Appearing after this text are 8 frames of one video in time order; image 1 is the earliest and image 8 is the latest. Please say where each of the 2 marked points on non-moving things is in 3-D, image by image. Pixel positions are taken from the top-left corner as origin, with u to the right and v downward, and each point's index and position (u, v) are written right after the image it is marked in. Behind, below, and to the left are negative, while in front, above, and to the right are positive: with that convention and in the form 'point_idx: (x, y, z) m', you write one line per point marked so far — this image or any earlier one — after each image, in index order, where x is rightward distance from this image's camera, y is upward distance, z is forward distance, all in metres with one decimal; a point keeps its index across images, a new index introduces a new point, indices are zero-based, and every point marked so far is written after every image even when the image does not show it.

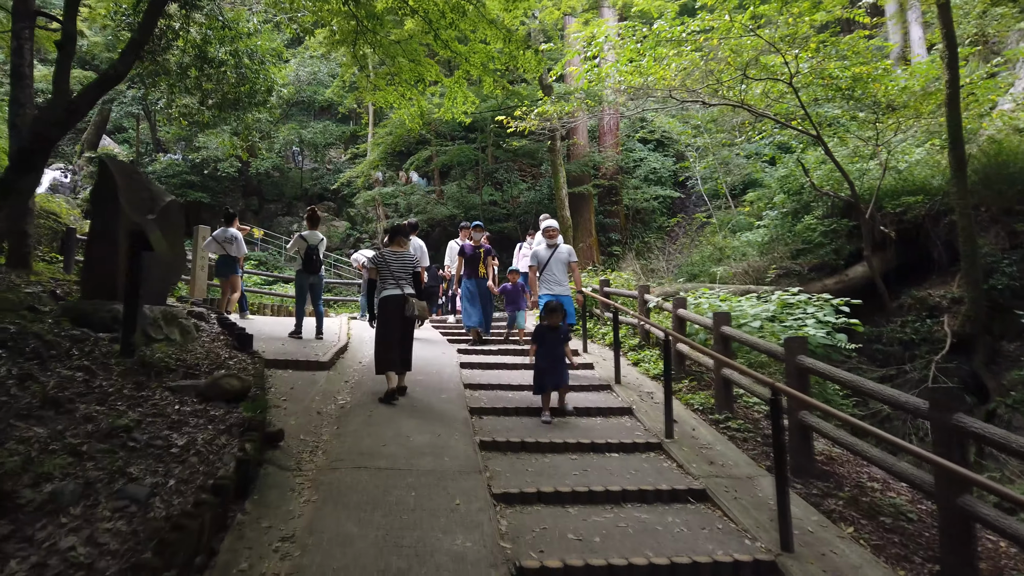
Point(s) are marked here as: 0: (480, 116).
0: (-0.7, +3.3, +15.3) m
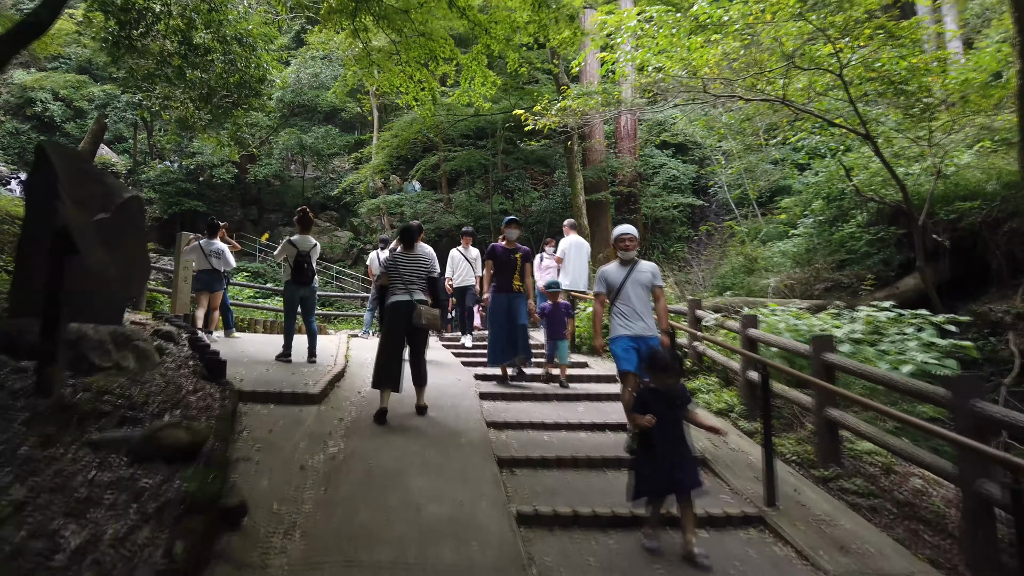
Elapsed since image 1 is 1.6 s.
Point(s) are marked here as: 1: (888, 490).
0: (-0.4, +3.1, +14.3) m
1: (+1.6, -0.9, +3.3) m
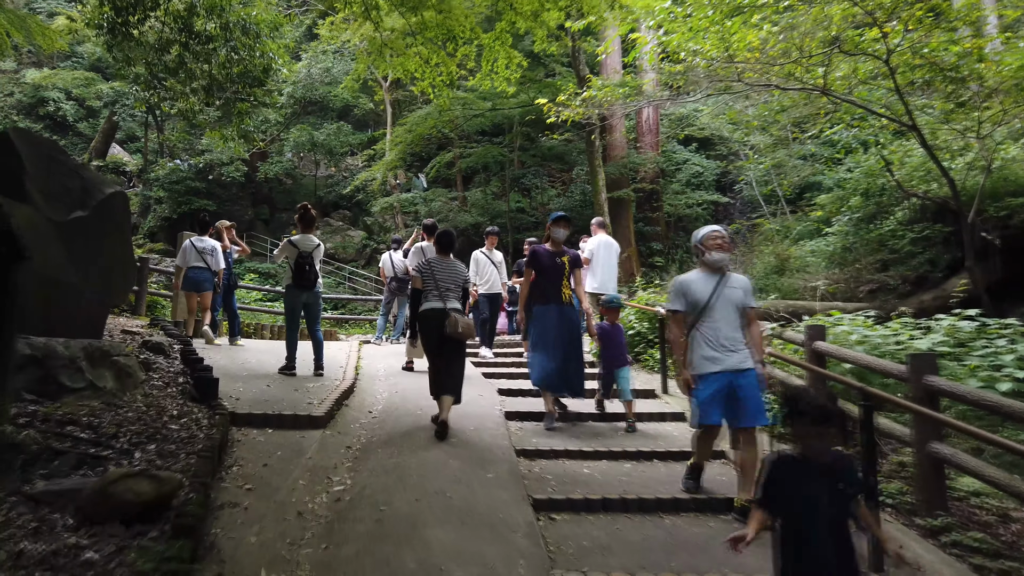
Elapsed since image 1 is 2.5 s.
0: (-0.1, +3.0, +13.8) m
1: (+1.7, -0.9, +2.7) m
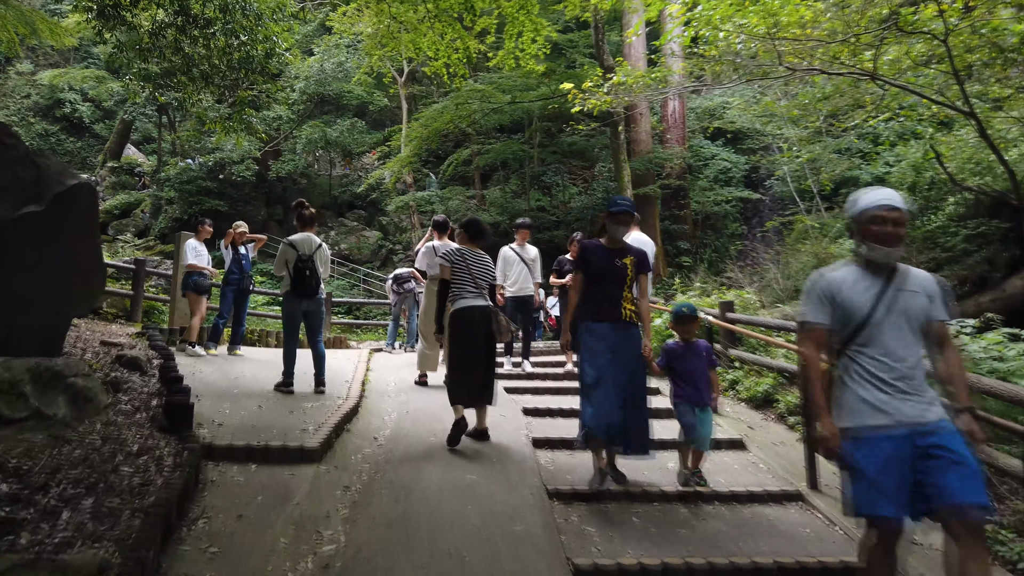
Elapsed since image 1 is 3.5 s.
0: (+0.2, +3.0, +13.1) m
1: (+1.8, -0.9, +2.0) m
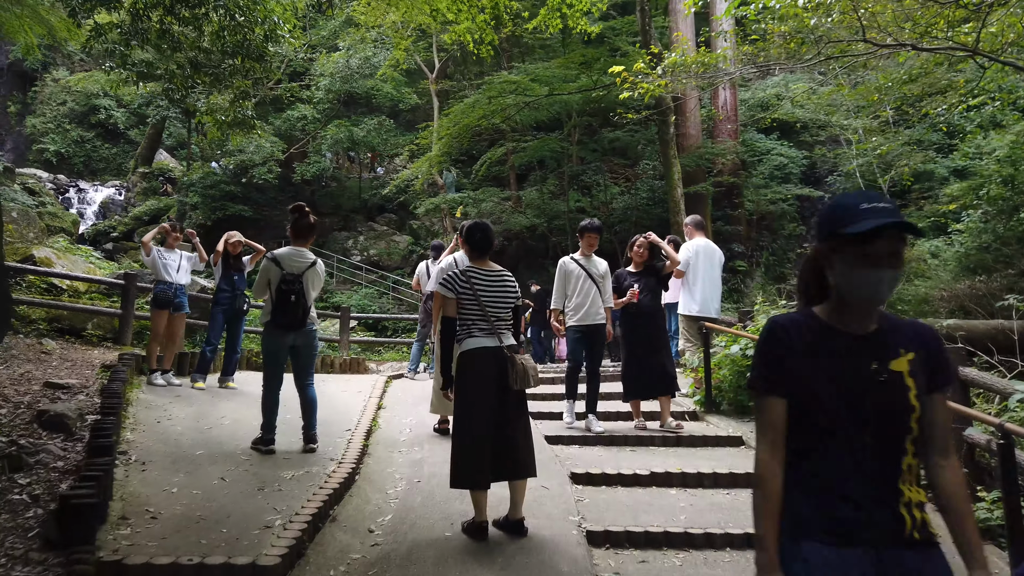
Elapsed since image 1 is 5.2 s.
0: (+0.8, +2.9, +12.0) m
1: (+1.9, -1.0, +0.8) m
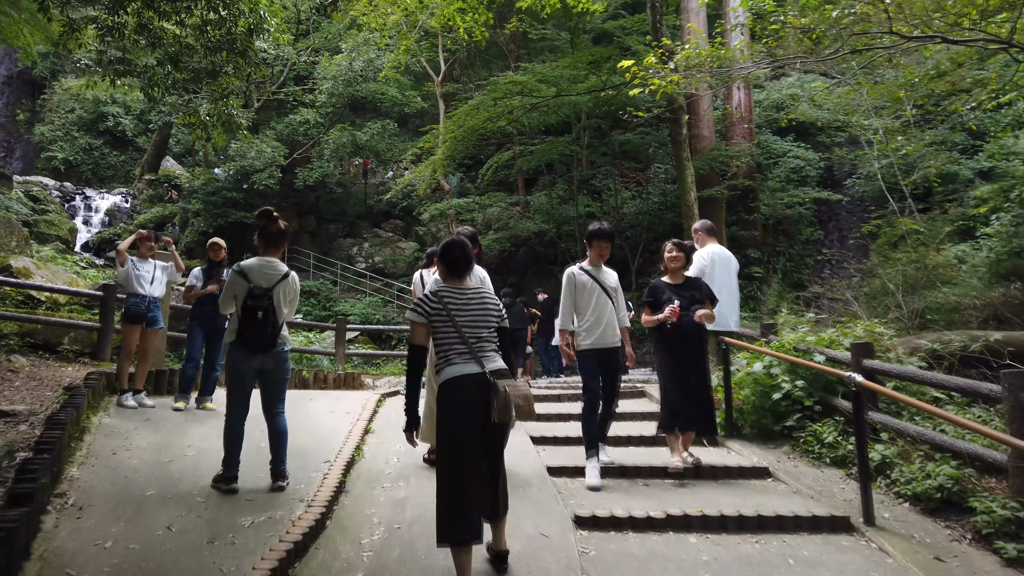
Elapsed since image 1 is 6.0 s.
0: (+0.9, +2.8, +11.6) m
1: (+1.9, -1.1, +0.4) m
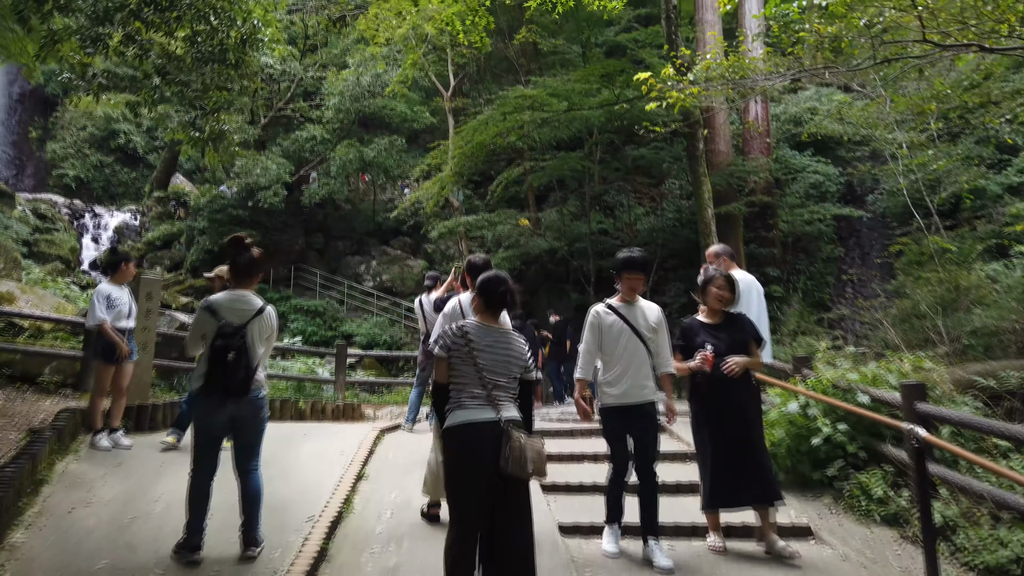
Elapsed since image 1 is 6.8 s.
0: (+1.1, +2.5, +11.2) m
1: (+1.8, -1.1, -0.1) m
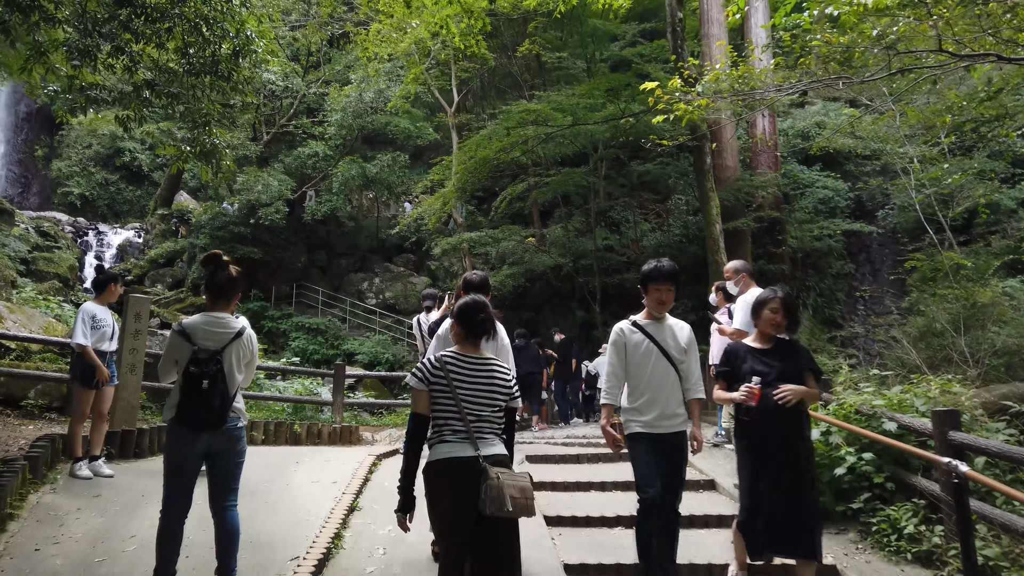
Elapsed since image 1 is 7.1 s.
0: (+1.1, +2.2, +11.0) m
1: (+1.8, -1.1, -0.4) m
